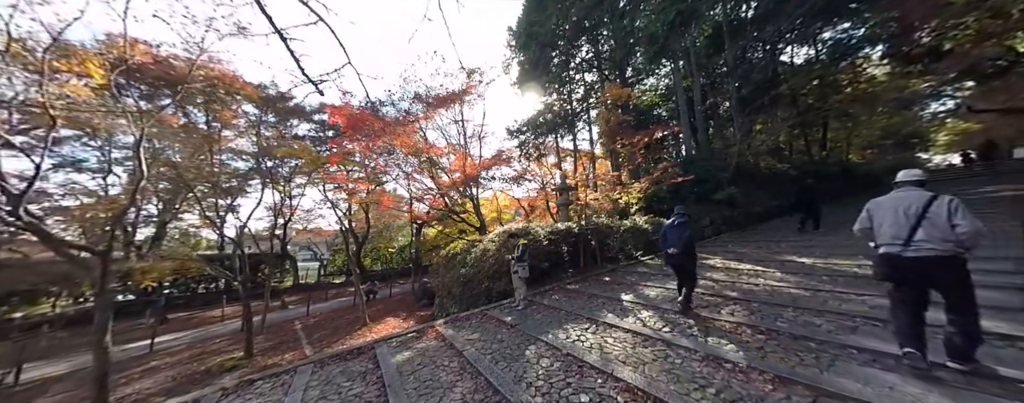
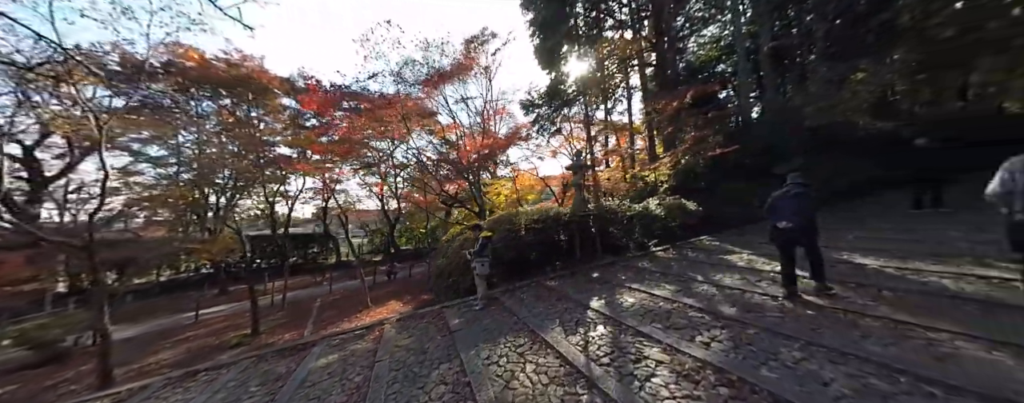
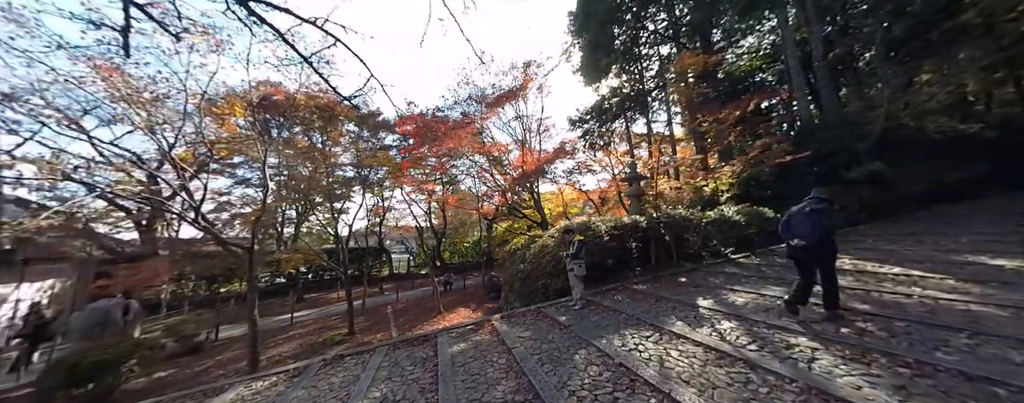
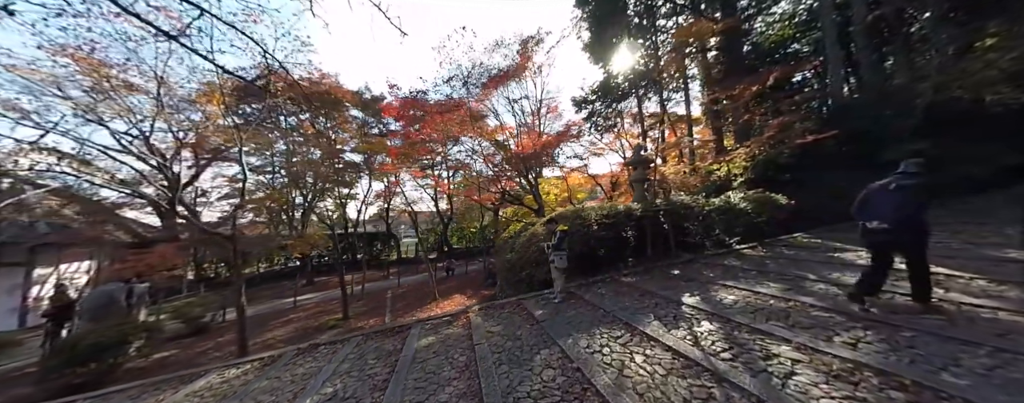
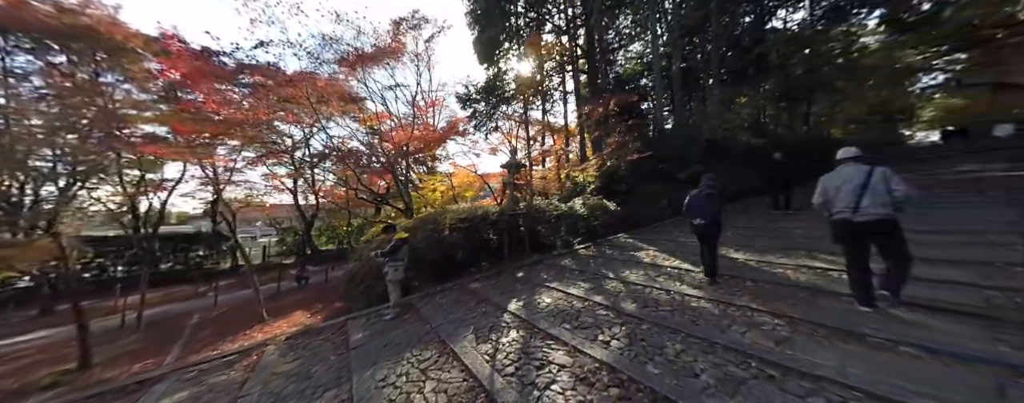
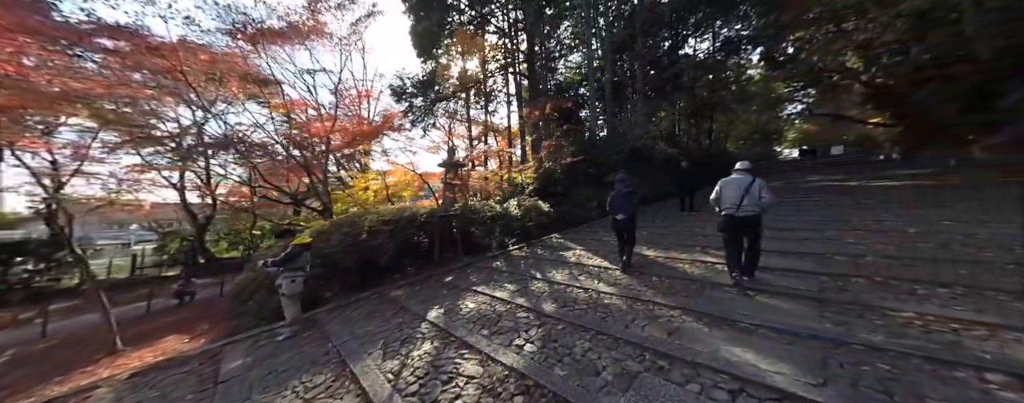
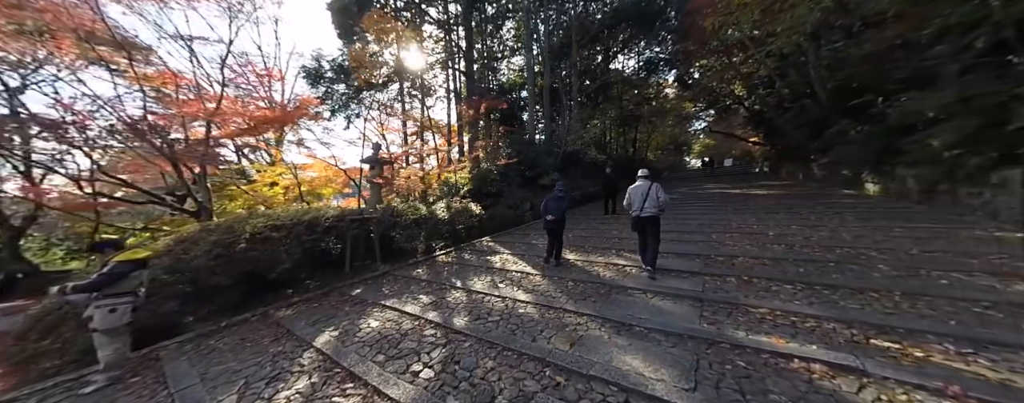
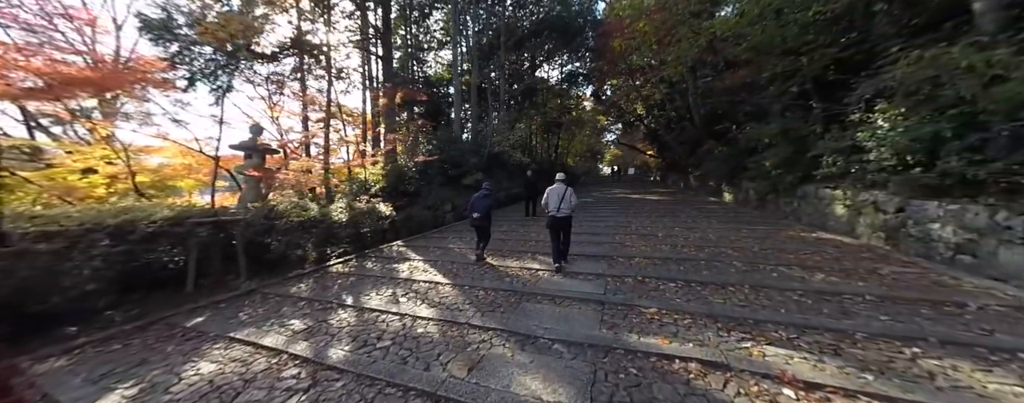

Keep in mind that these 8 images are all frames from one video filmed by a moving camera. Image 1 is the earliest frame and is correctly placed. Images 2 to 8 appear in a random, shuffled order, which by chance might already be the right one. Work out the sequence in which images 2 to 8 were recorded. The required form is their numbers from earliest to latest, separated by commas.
3, 4, 2, 5, 6, 7, 8
